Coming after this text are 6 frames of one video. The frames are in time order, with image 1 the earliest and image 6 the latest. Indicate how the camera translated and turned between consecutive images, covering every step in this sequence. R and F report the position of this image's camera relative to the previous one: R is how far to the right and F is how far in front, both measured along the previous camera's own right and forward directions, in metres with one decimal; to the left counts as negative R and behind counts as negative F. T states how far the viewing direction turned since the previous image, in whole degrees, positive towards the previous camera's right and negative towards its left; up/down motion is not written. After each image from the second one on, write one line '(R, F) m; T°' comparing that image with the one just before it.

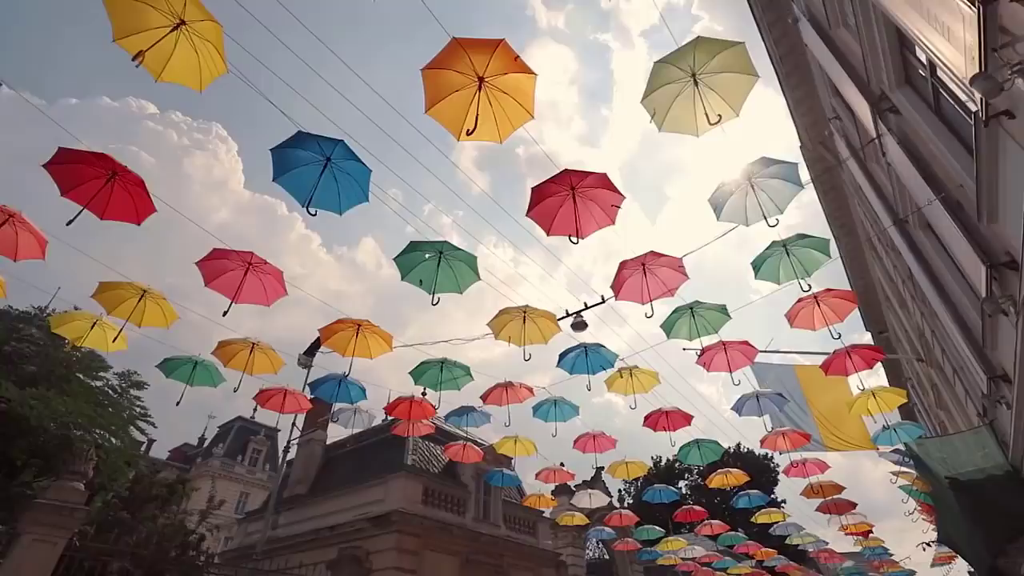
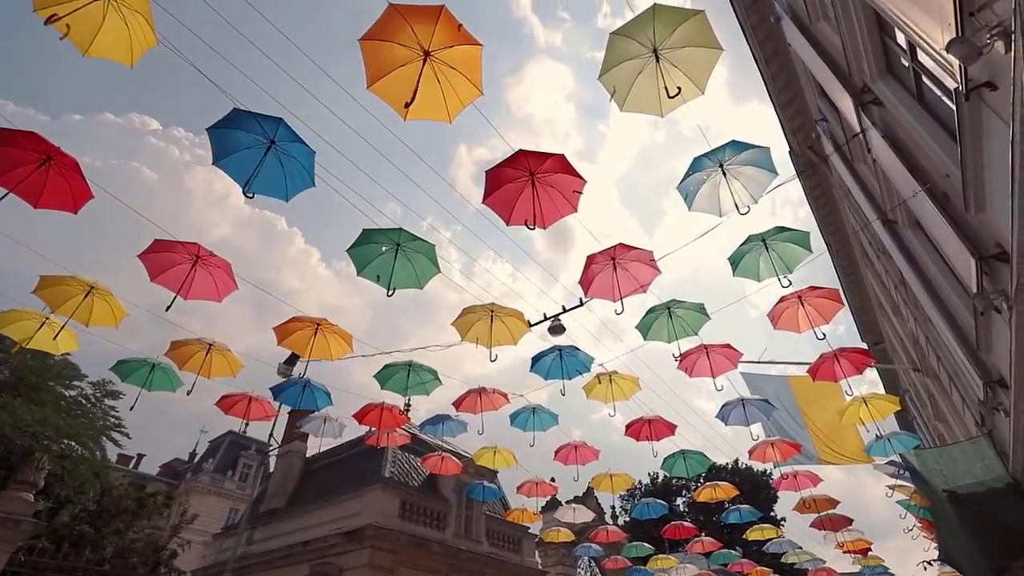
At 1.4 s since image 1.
(+0.4, +0.3) m; 0°
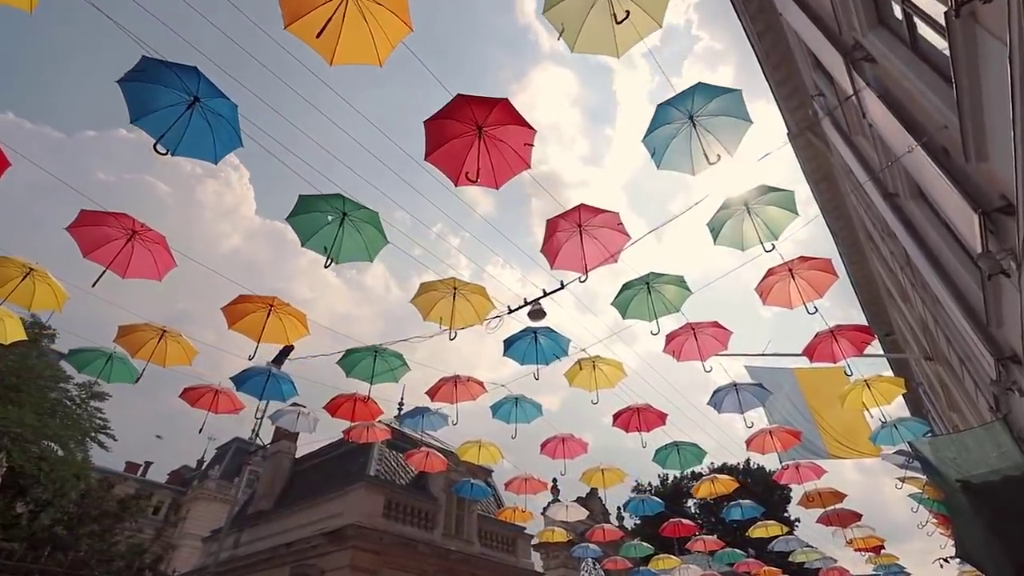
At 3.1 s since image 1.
(+0.5, +0.4) m; -1°
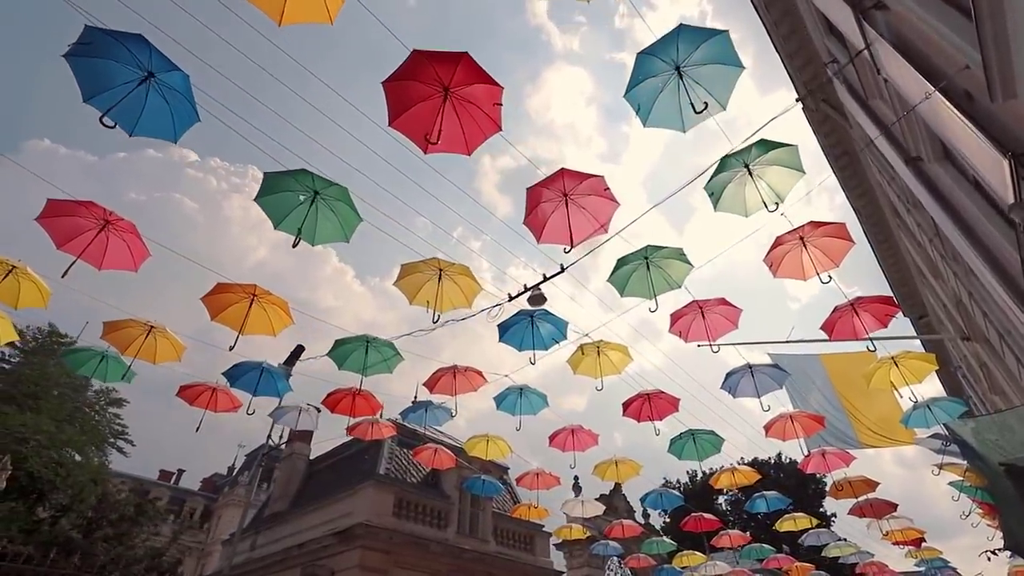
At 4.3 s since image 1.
(+0.4, +0.3) m; -3°
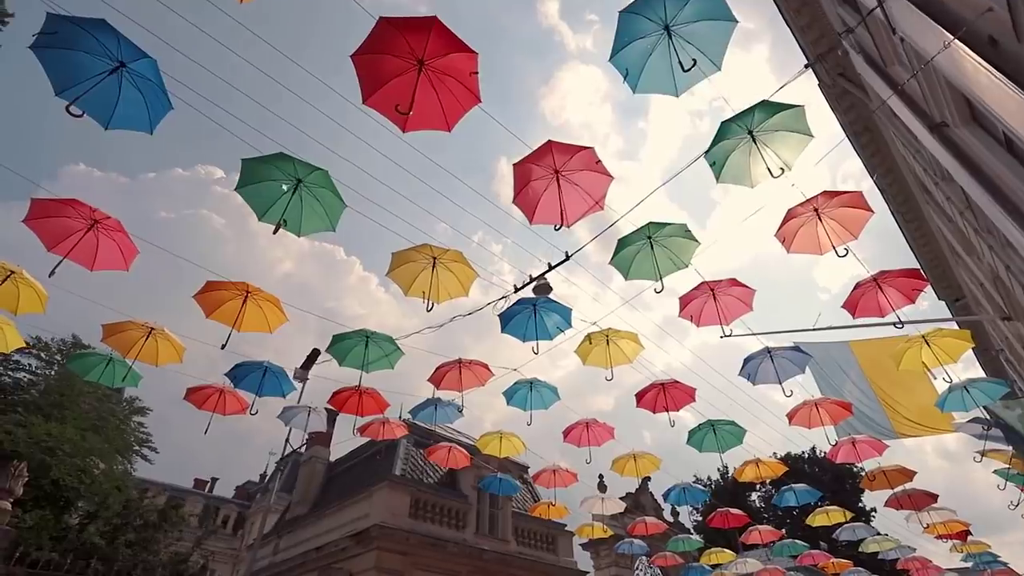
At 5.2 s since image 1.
(+0.3, +0.2) m; -3°
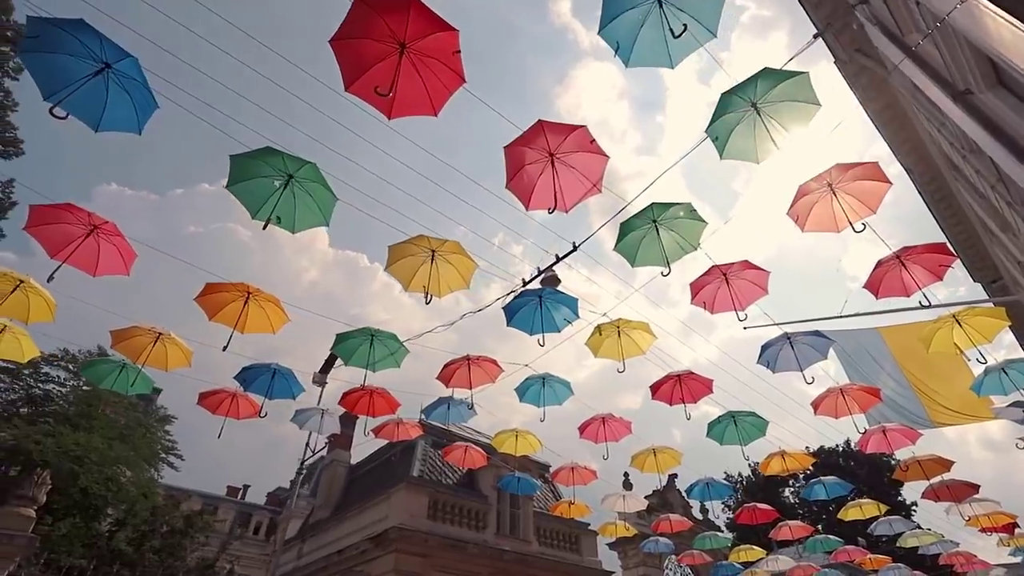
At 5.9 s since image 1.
(+0.2, +0.2) m; -2°
